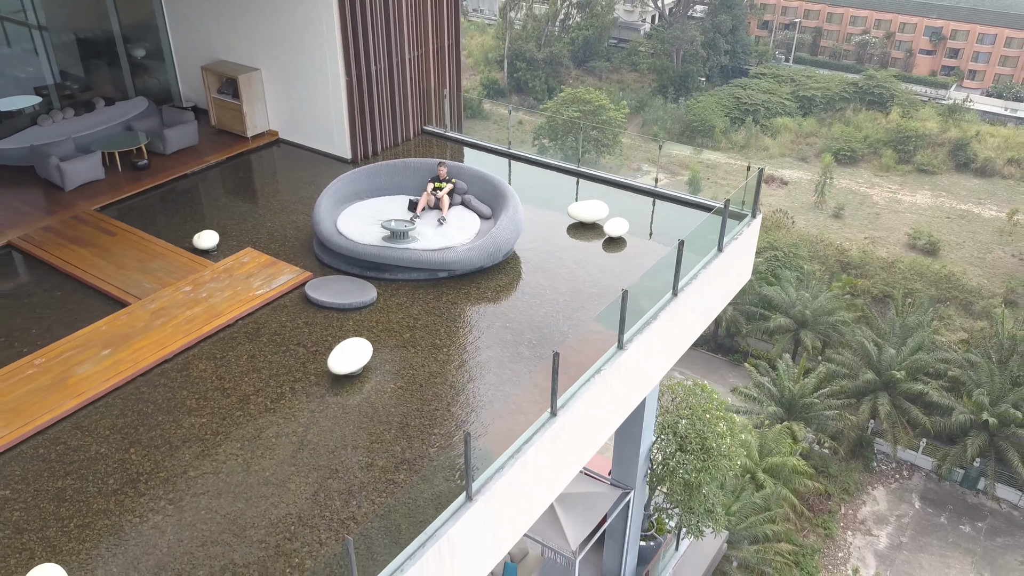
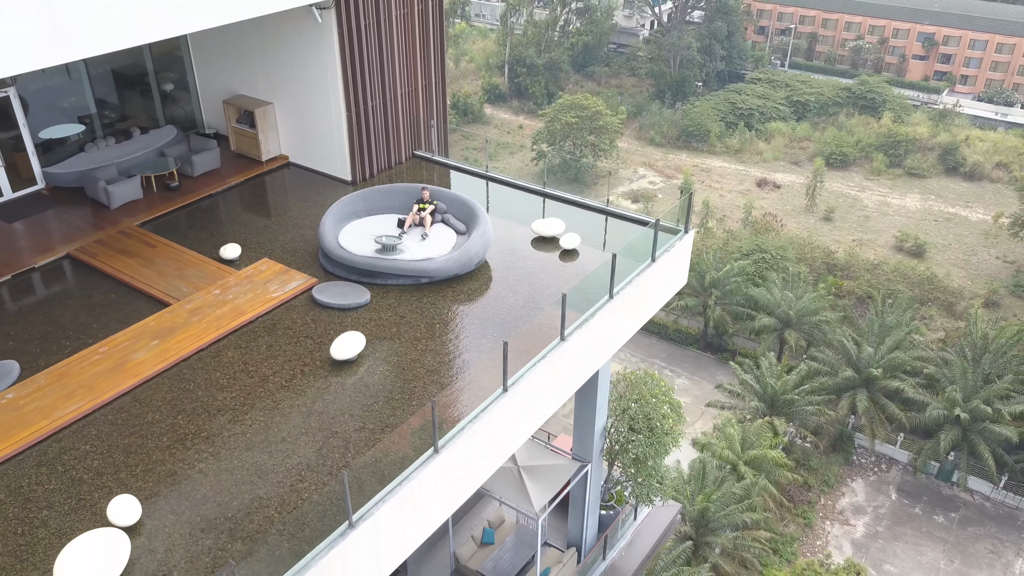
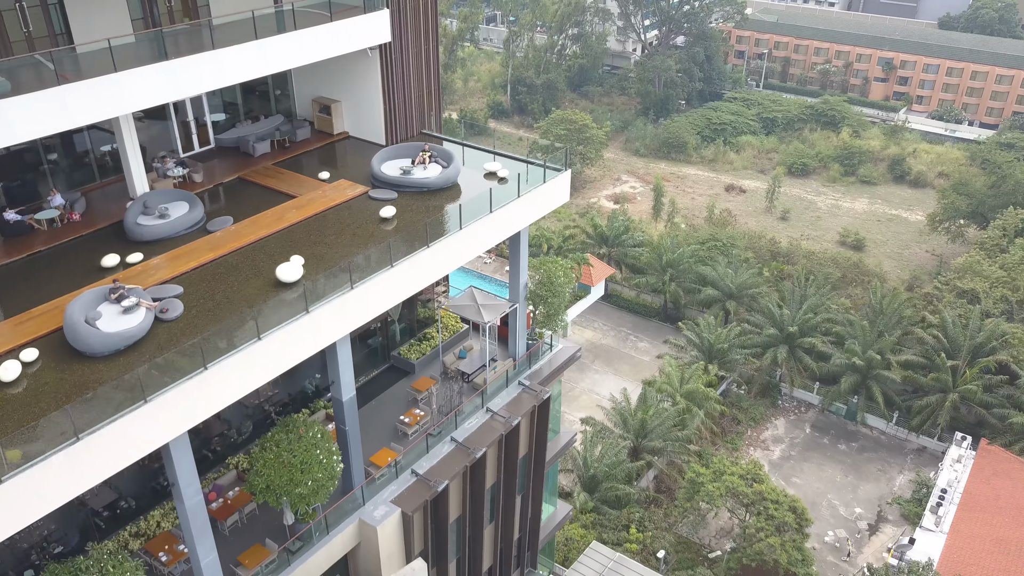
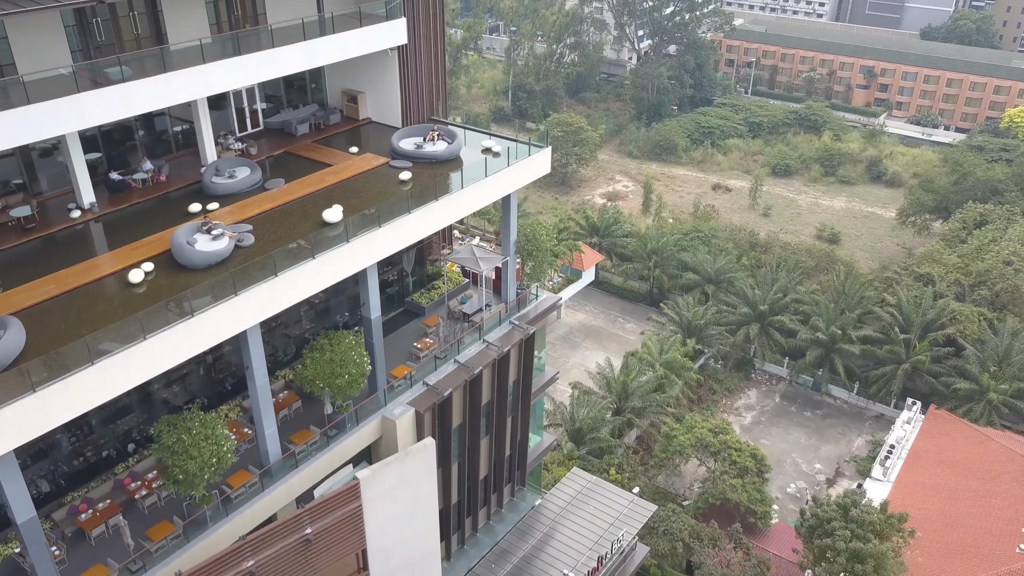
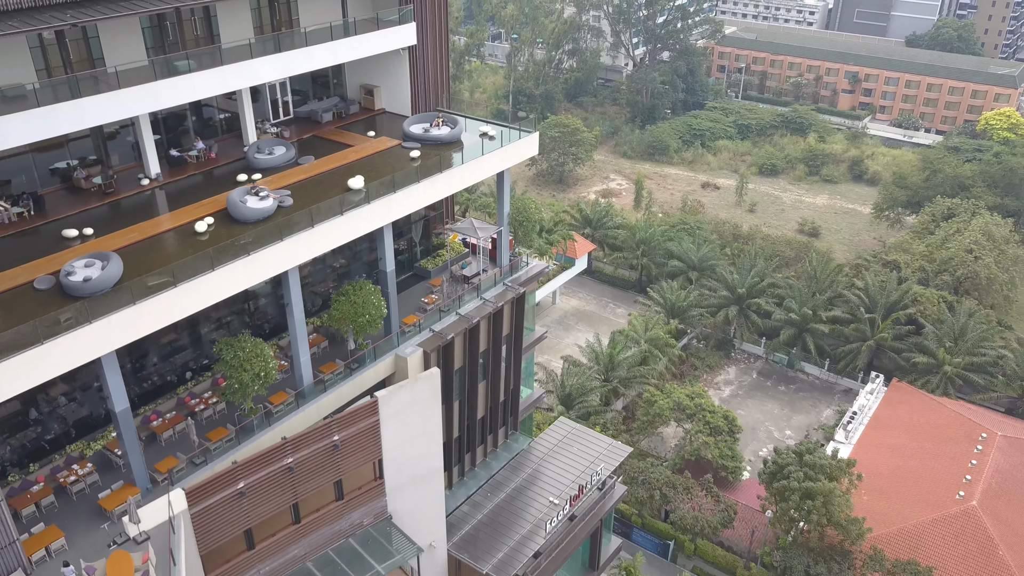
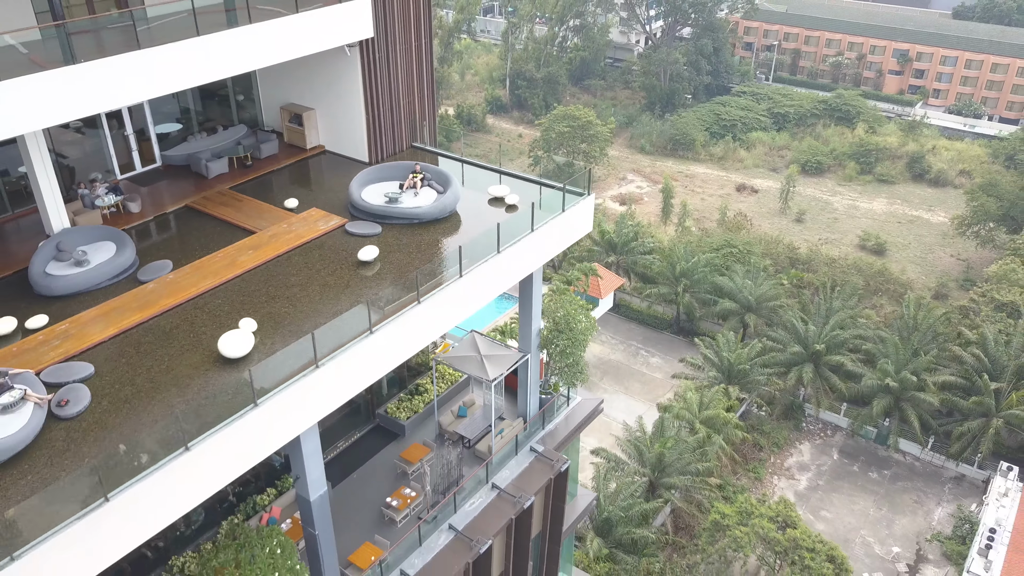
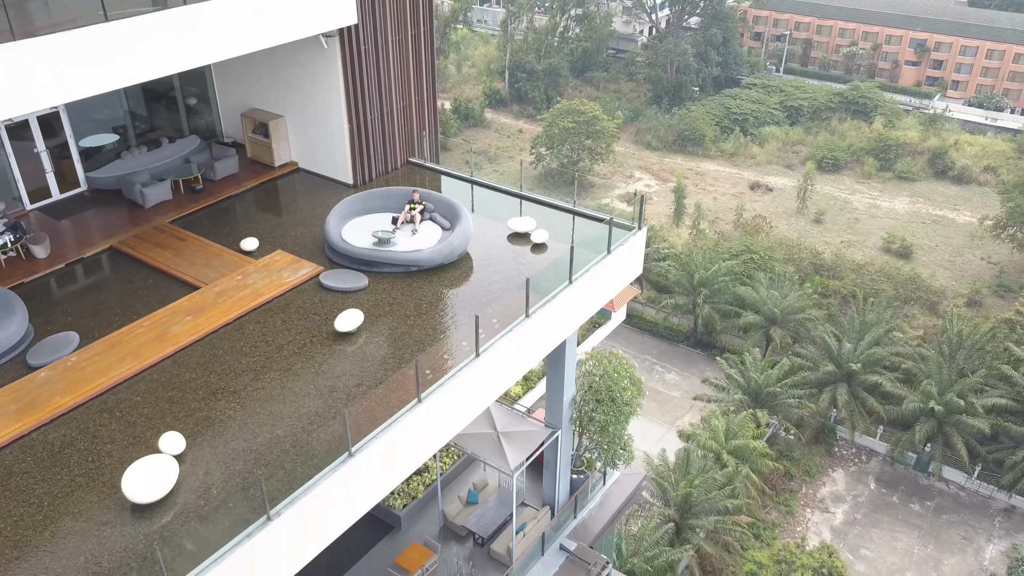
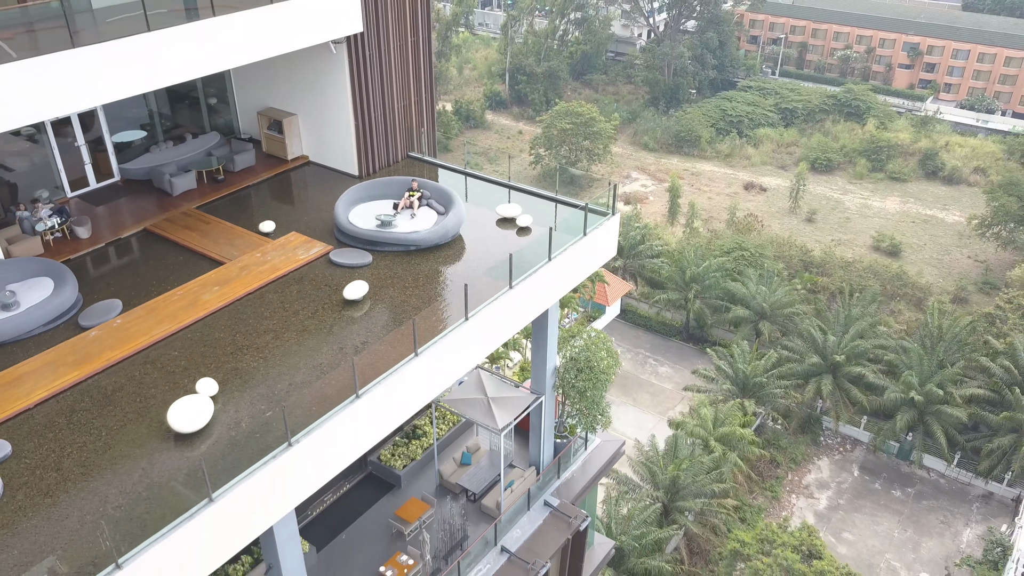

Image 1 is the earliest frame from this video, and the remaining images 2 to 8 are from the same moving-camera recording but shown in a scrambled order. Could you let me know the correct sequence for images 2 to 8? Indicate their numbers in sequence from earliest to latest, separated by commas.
2, 7, 8, 6, 3, 4, 5
